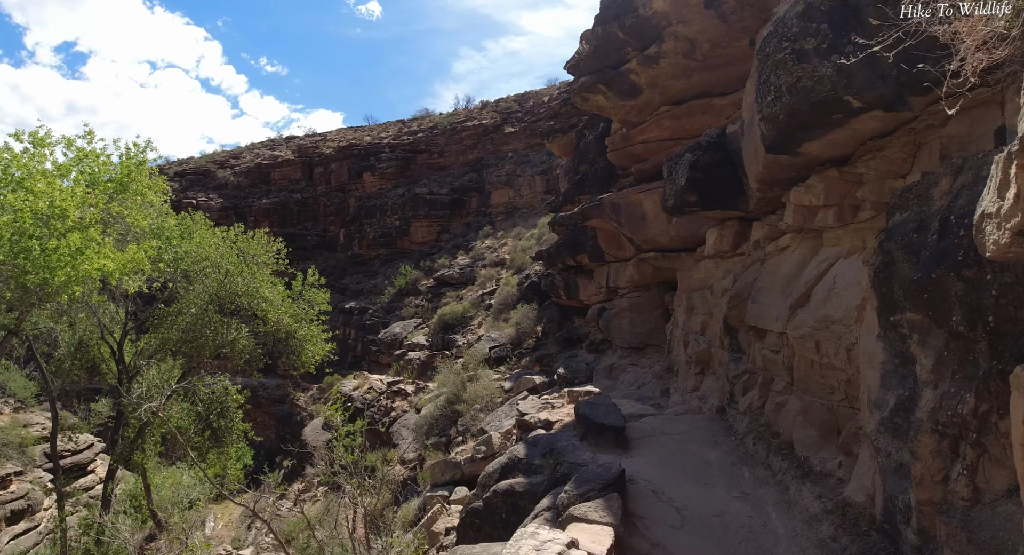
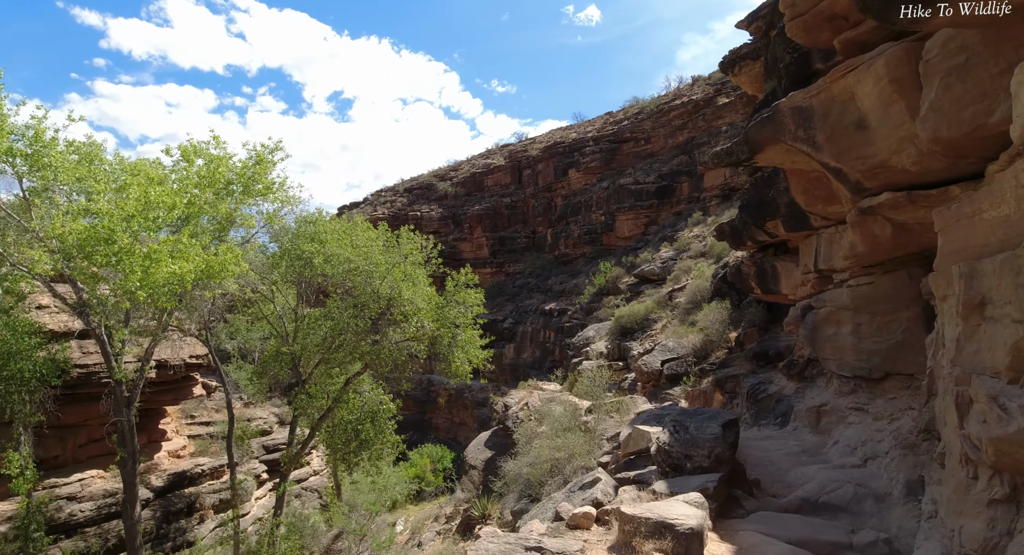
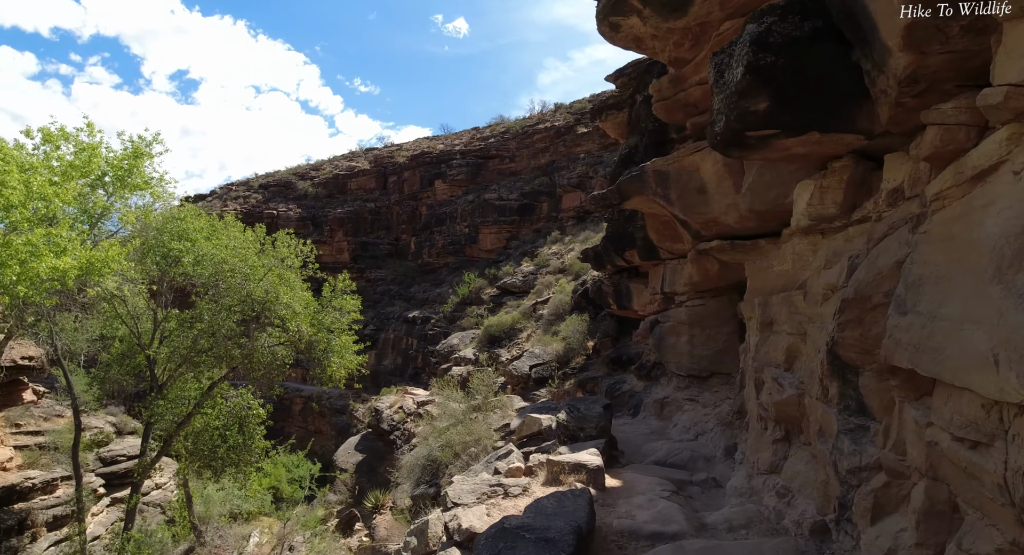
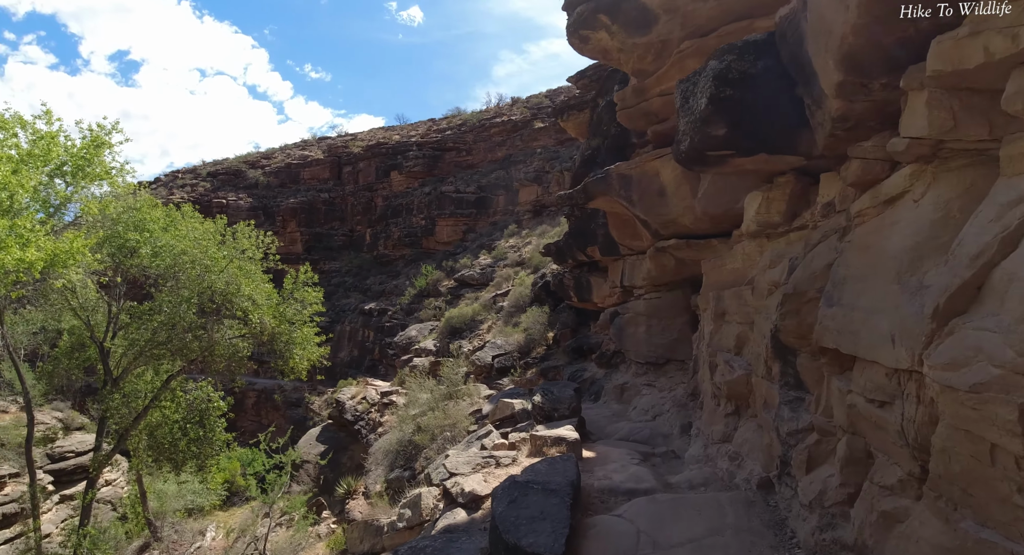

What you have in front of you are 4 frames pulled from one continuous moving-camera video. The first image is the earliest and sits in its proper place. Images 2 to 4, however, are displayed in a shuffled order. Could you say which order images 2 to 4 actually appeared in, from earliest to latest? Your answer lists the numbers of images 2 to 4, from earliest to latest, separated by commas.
4, 3, 2
